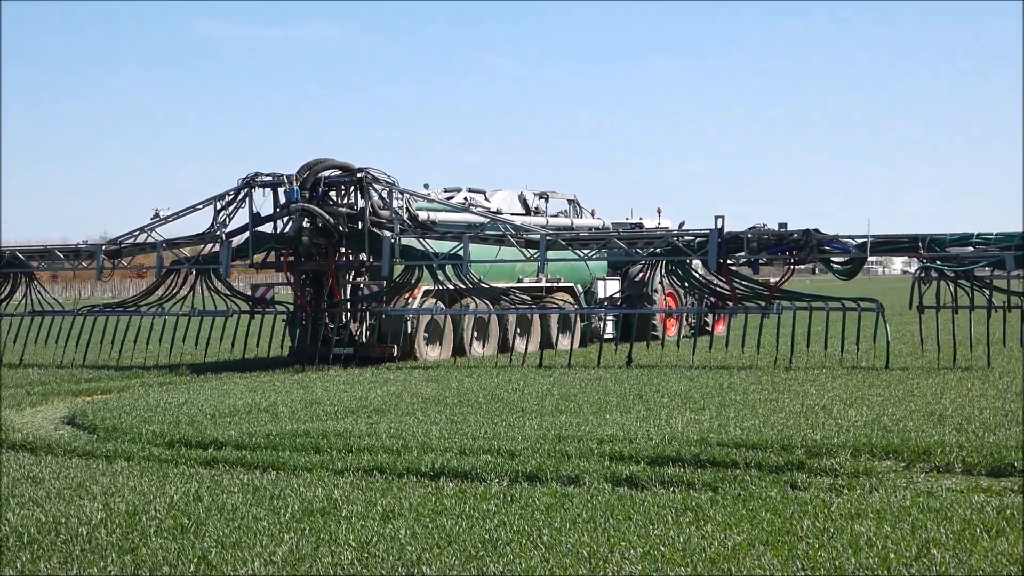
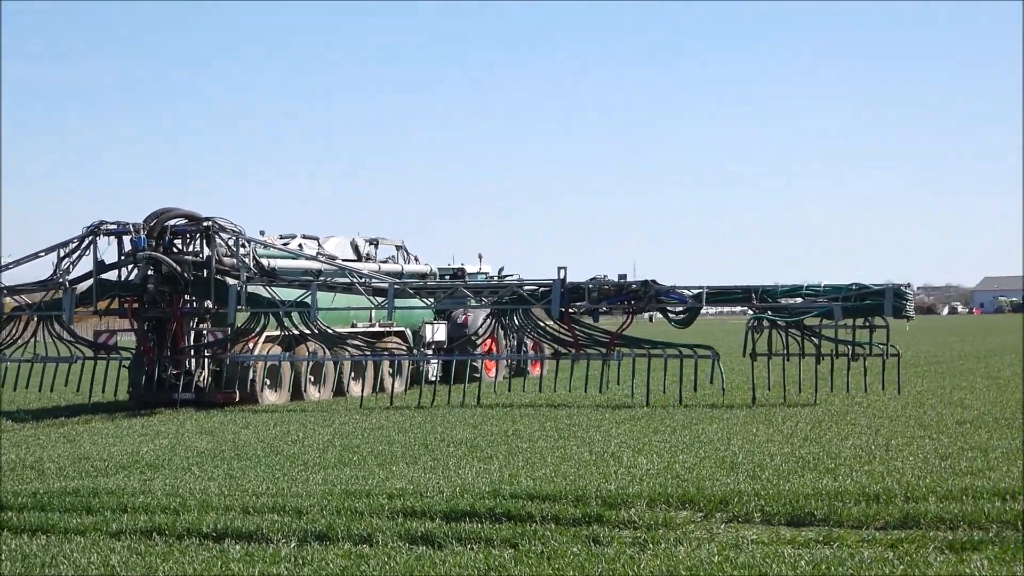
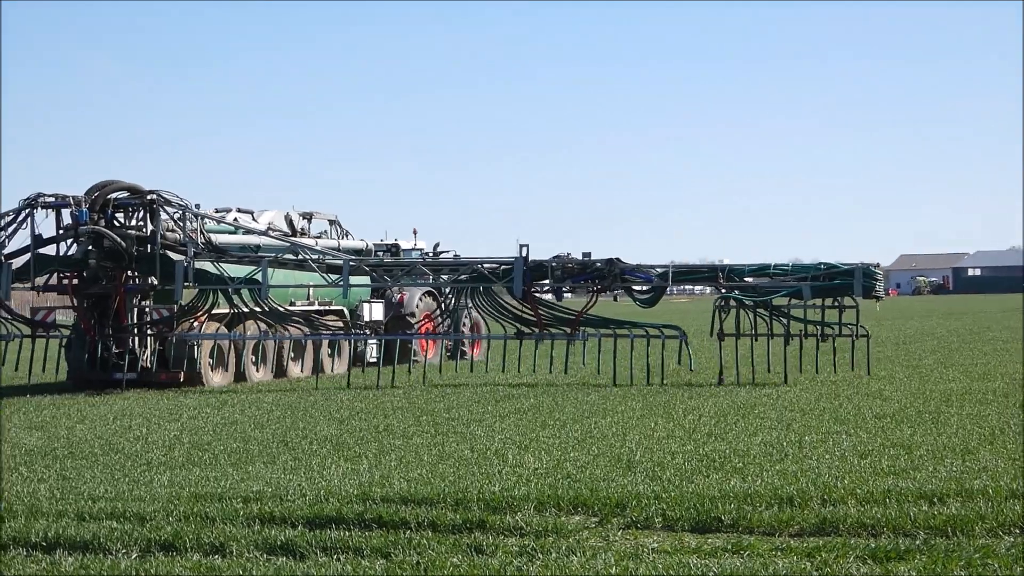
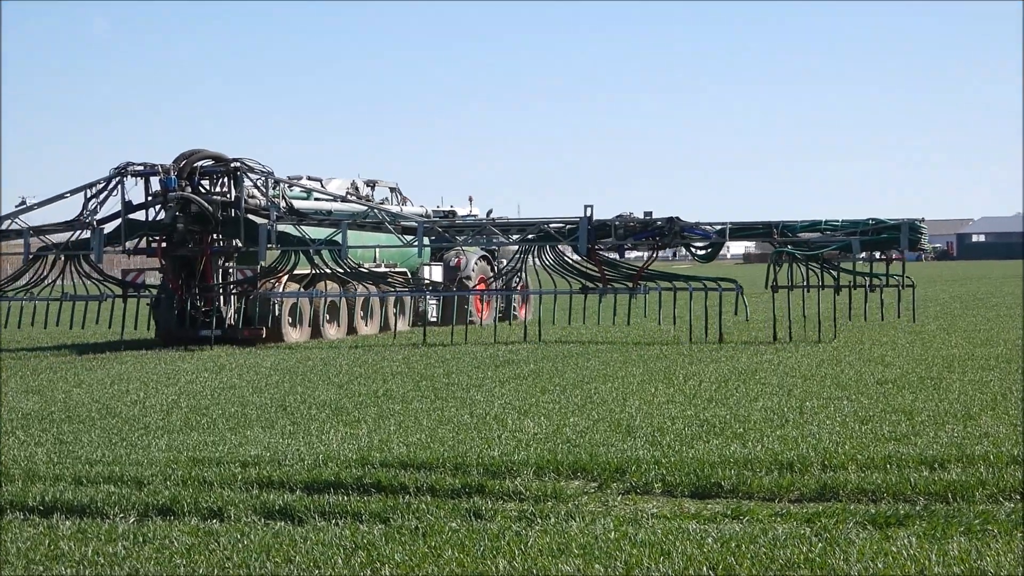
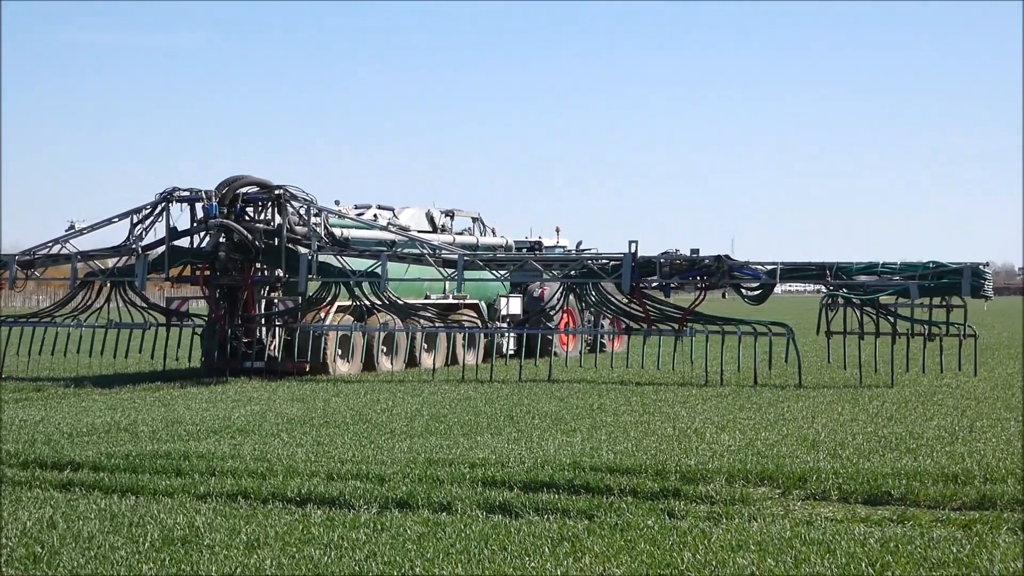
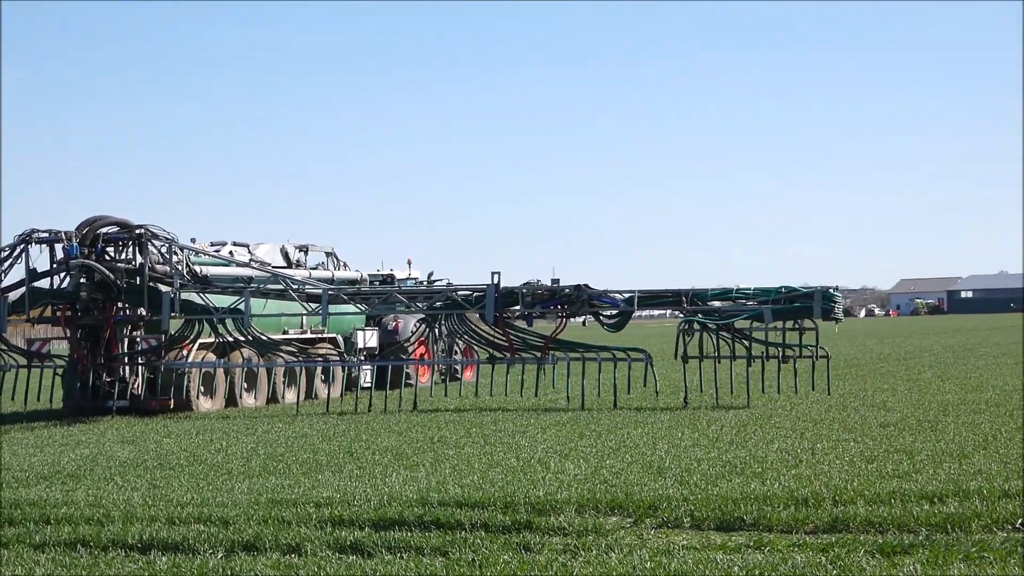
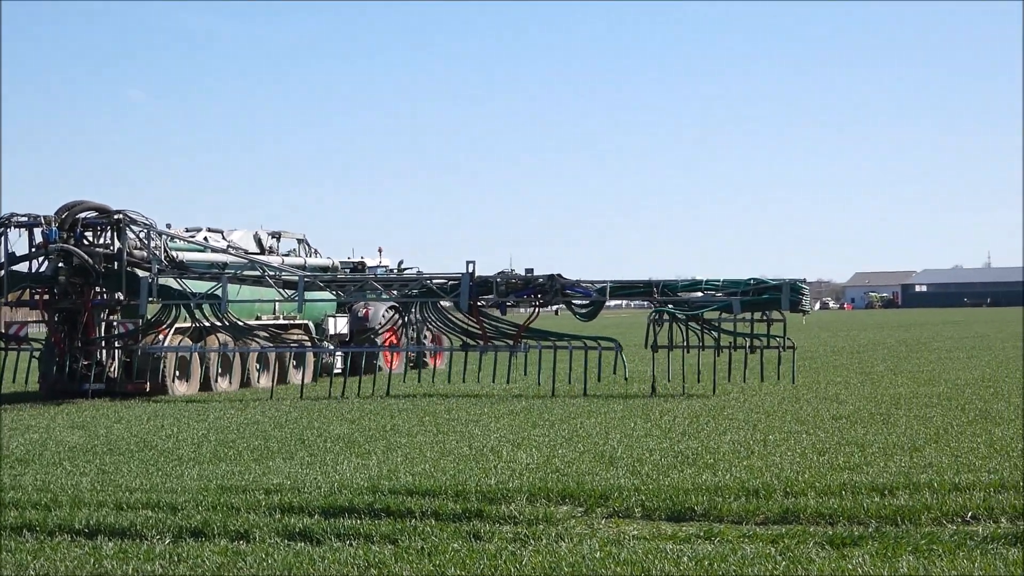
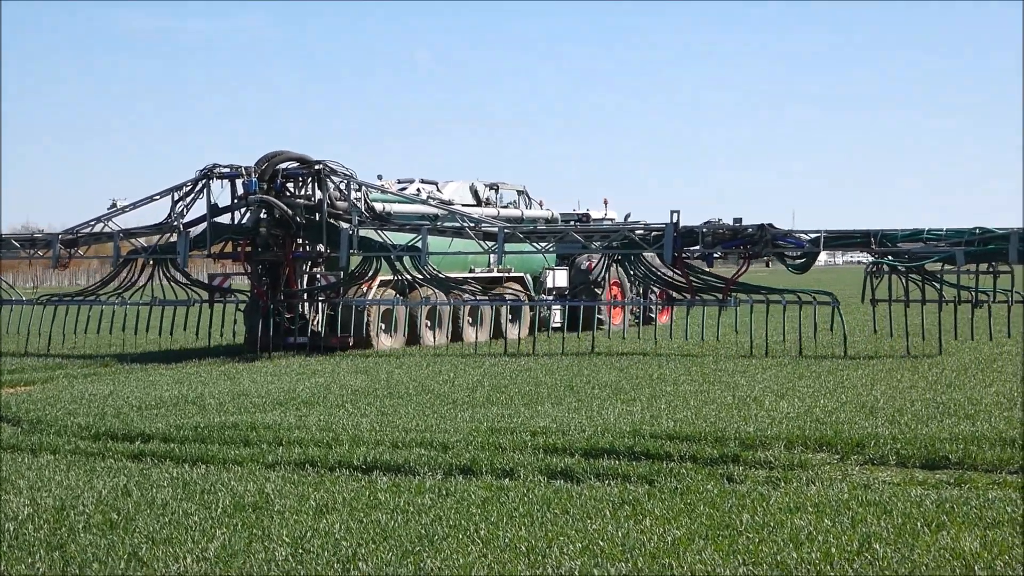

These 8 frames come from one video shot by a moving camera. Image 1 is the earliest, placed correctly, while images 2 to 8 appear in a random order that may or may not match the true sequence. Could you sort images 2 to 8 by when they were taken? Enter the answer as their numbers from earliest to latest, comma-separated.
8, 5, 2, 6, 7, 3, 4
